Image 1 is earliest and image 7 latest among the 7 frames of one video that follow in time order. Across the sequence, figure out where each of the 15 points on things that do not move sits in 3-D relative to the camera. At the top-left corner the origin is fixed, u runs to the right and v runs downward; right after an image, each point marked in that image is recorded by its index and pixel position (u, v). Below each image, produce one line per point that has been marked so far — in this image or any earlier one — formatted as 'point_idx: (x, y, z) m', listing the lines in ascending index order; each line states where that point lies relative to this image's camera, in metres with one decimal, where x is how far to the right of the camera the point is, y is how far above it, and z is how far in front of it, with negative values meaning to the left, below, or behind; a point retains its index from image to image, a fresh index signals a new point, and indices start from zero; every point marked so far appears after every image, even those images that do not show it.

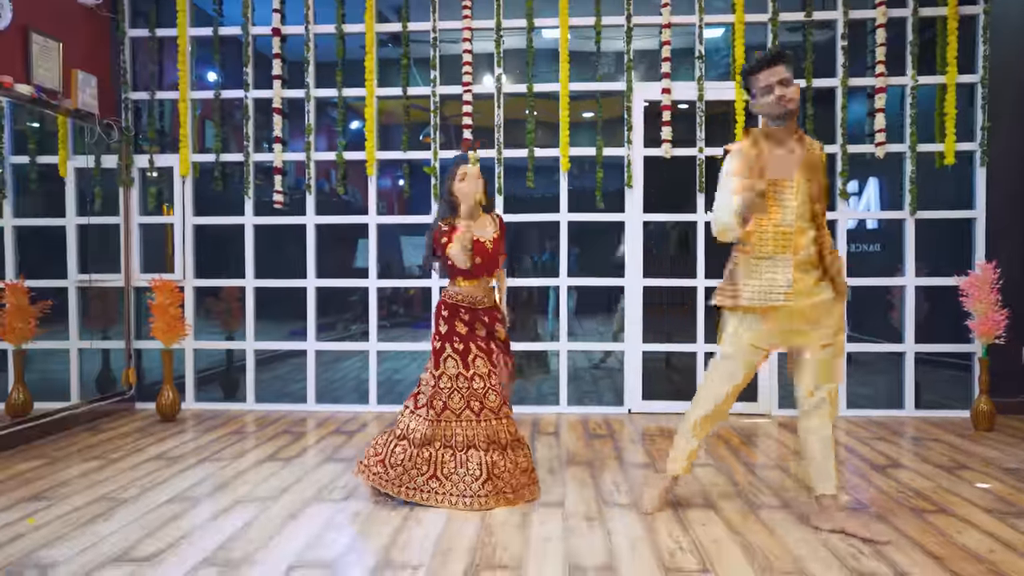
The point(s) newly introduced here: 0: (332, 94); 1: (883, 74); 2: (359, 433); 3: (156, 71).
0: (-1.1, +1.2, +4.4) m
1: (+2.1, +1.2, +4.0) m
2: (-0.8, -0.8, +3.9) m
3: (-2.2, +1.4, +4.4) m
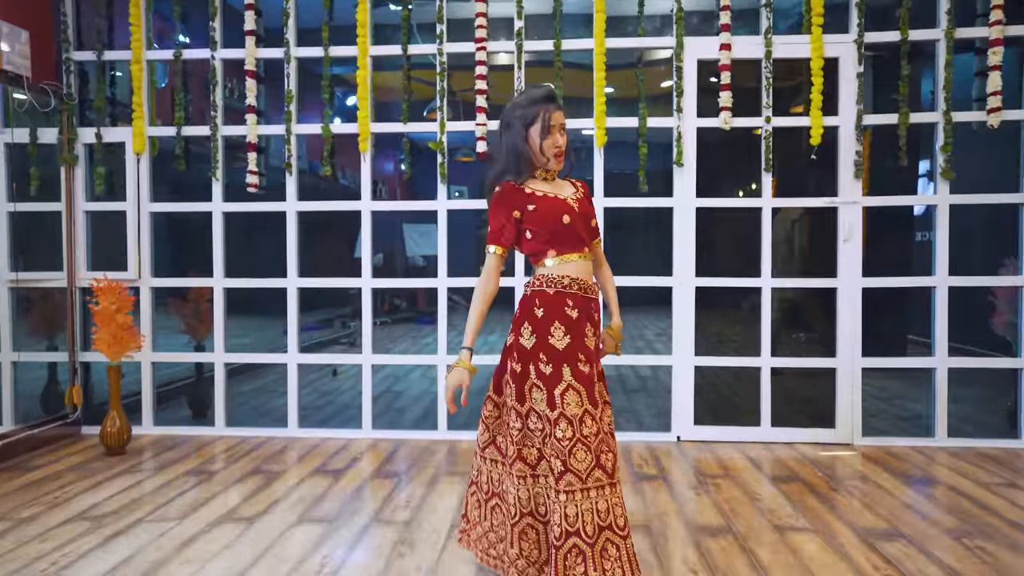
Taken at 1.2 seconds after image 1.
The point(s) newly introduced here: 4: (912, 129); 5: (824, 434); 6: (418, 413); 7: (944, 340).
0: (-1.0, +1.2, +3.6) m
1: (+2.3, +1.2, +3.2) m
2: (-0.7, -0.8, +3.1) m
3: (-2.1, +1.4, +3.6) m
4: (+2.0, +0.8, +3.4) m
5: (+1.6, -0.7, +3.5) m
6: (-0.5, -0.7, +3.7) m
7: (+2.1, -0.3, +3.4) m
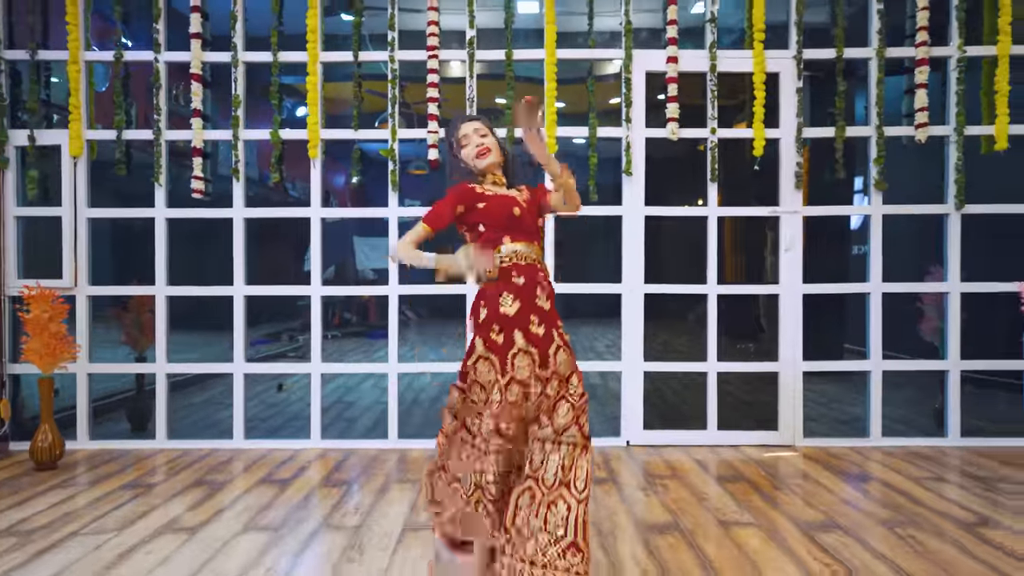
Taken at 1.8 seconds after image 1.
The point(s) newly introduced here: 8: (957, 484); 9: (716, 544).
0: (-1.3, +1.2, +3.6) m
1: (+2.0, +1.2, +3.4) m
2: (-0.9, -0.8, +3.1) m
3: (-2.4, +1.3, +3.5) m
4: (+1.7, +0.7, +3.6) m
5: (+1.3, -0.8, +3.6) m
6: (-0.7, -0.7, +3.6) m
7: (+1.9, -0.3, +3.6) m
8: (+1.9, -0.8, +3.0) m
9: (+0.7, -0.8, +2.3) m
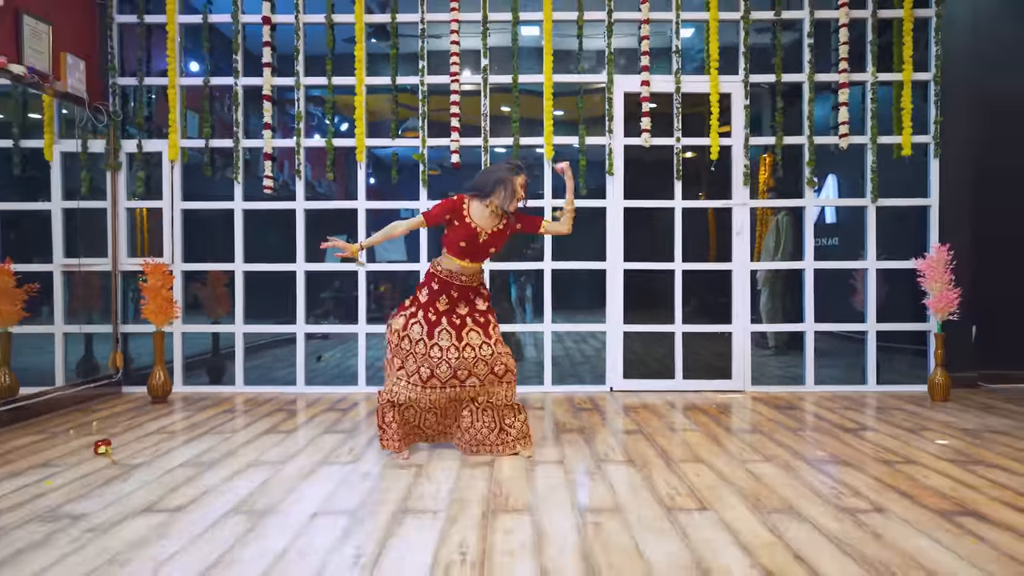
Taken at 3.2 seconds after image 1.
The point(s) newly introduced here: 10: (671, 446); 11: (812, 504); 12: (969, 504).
0: (-1.2, +1.3, +4.5) m
1: (+2.1, +1.3, +4.3) m
2: (-0.9, -0.7, +4.0) m
3: (-2.3, +1.5, +4.4) m
4: (+1.8, +0.9, +4.5) m
5: (+1.4, -0.6, +4.5) m
6: (-0.7, -0.5, +4.5) m
7: (+1.9, -0.1, +4.5) m
8: (+1.9, -0.7, +3.9) m
9: (+0.7, -0.7, +3.2) m
10: (+0.7, -0.7, +3.0) m
11: (+0.9, -0.7, +2.2) m
12: (+1.4, -0.7, +2.2) m
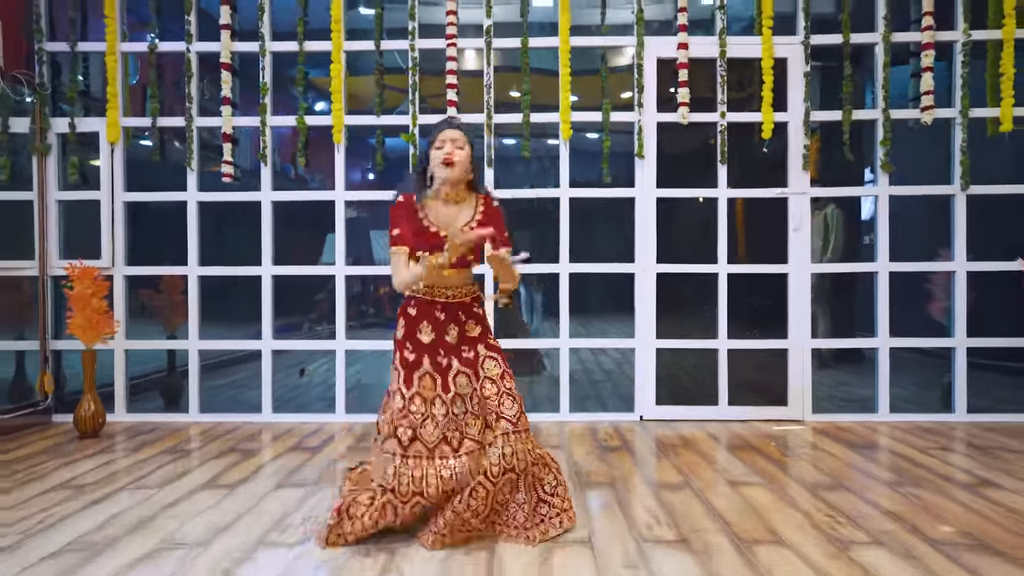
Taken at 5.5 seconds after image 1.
0: (-1.2, +1.3, +3.8) m
1: (+2.1, +1.3, +3.5) m
2: (-0.9, -0.7, +3.2) m
3: (-2.3, +1.4, +3.7) m
4: (+1.8, +0.9, +3.7) m
5: (+1.4, -0.7, +3.7) m
6: (-0.7, -0.6, +3.8) m
7: (+2.0, -0.2, +3.7) m
8: (+2.0, -0.7, +3.1) m
9: (+0.7, -0.7, +2.4) m
10: (+0.7, -0.7, +2.3) m
11: (+1.0, -0.7, +1.4) m
12: (+1.5, -0.7, +1.4) m
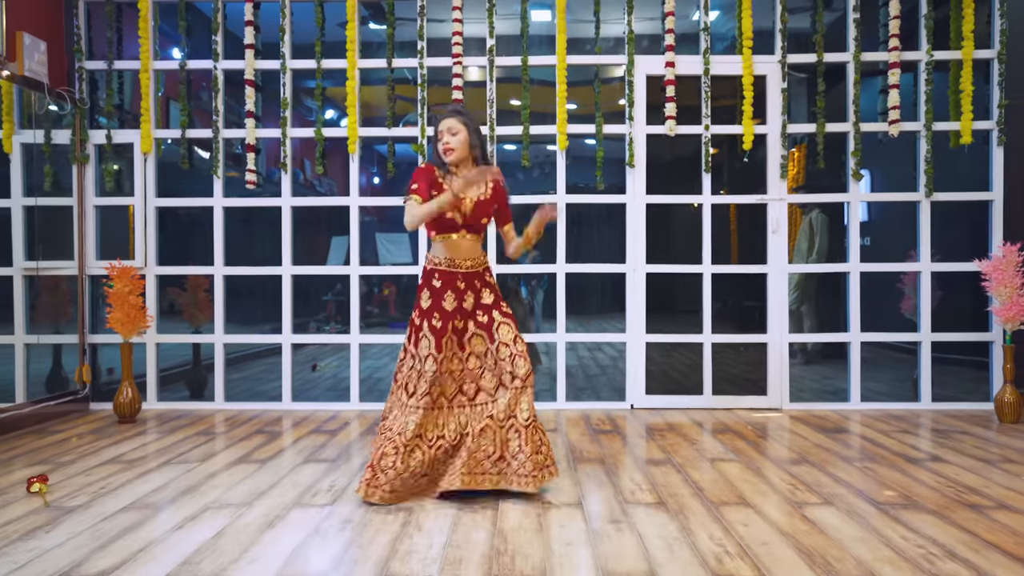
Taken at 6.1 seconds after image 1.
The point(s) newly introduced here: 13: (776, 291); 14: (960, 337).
0: (-1.2, +1.3, +4.1) m
1: (+2.1, +1.3, +3.8) m
2: (-0.9, -0.7, +3.5) m
3: (-2.3, +1.4, +4.0) m
4: (+1.8, +0.9, +4.0) m
5: (+1.4, -0.7, +4.0) m
6: (-0.7, -0.6, +4.1) m
7: (+2.0, -0.2, +4.0) m
8: (+2.0, -0.7, +3.4) m
9: (+0.7, -0.7, +2.7) m
10: (+0.7, -0.7, +2.6) m
11: (+1.0, -0.7, +1.7) m
12: (+1.5, -0.7, +1.7) m
13: (+1.5, 0.0, +4.0) m
14: (+2.5, -0.3, +3.9) m
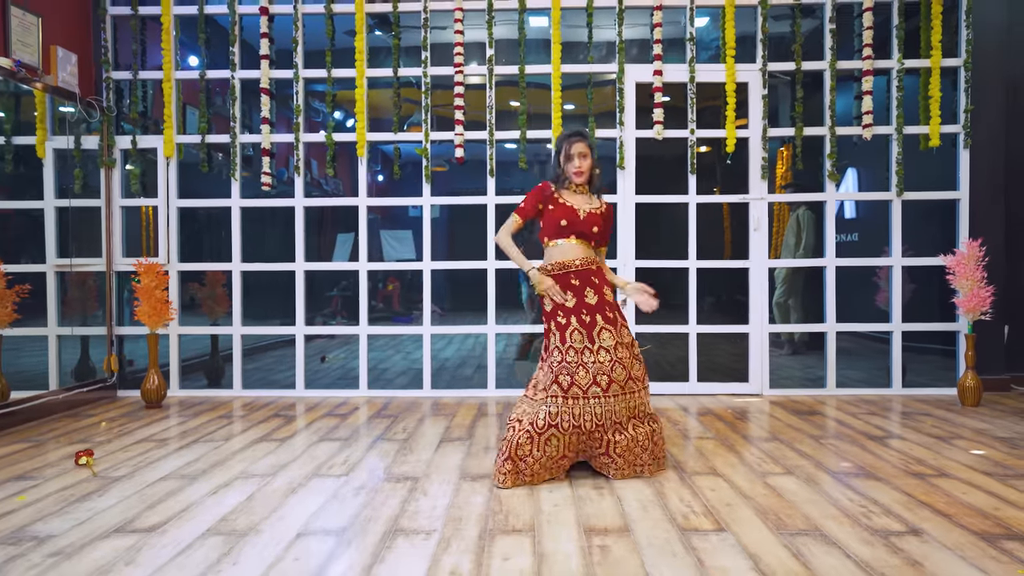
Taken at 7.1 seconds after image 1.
0: (-1.2, +1.3, +4.3) m
1: (+2.1, +1.4, +4.1) m
2: (-0.9, -0.7, +3.8) m
3: (-2.3, +1.5, +4.3) m
4: (+1.8, +0.9, +4.3) m
5: (+1.4, -0.6, +4.3) m
6: (-0.7, -0.5, +4.4) m
7: (+2.0, -0.1, +4.3) m
8: (+2.0, -0.7, +3.7) m
9: (+0.7, -0.7, +3.0) m
10: (+0.7, -0.7, +2.9) m
11: (+0.9, -0.7, +2.0) m
12: (+1.4, -0.7, +2.0) m
13: (+1.5, 0.0, +4.3) m
14: (+2.5, -0.2, +4.2) m
